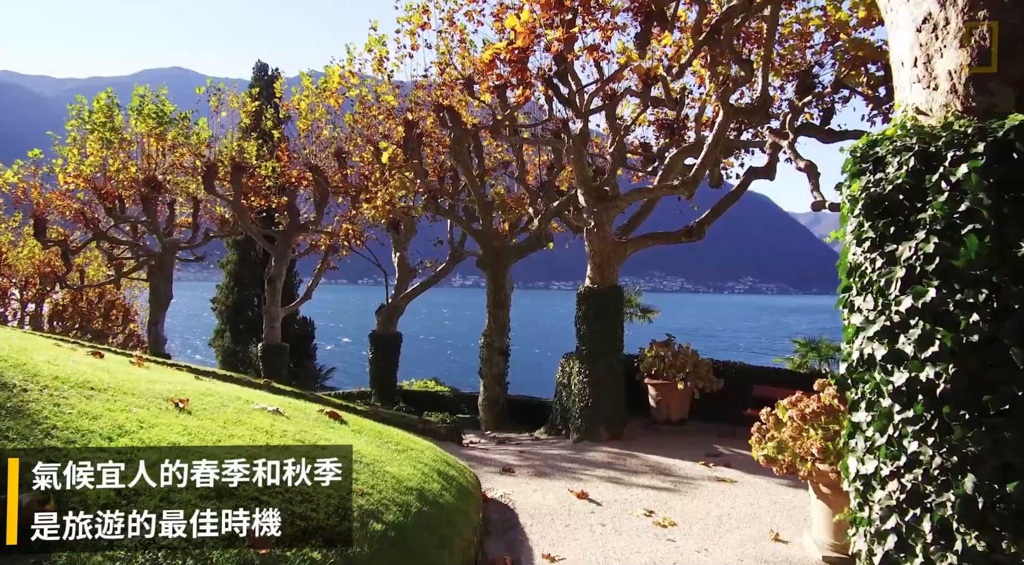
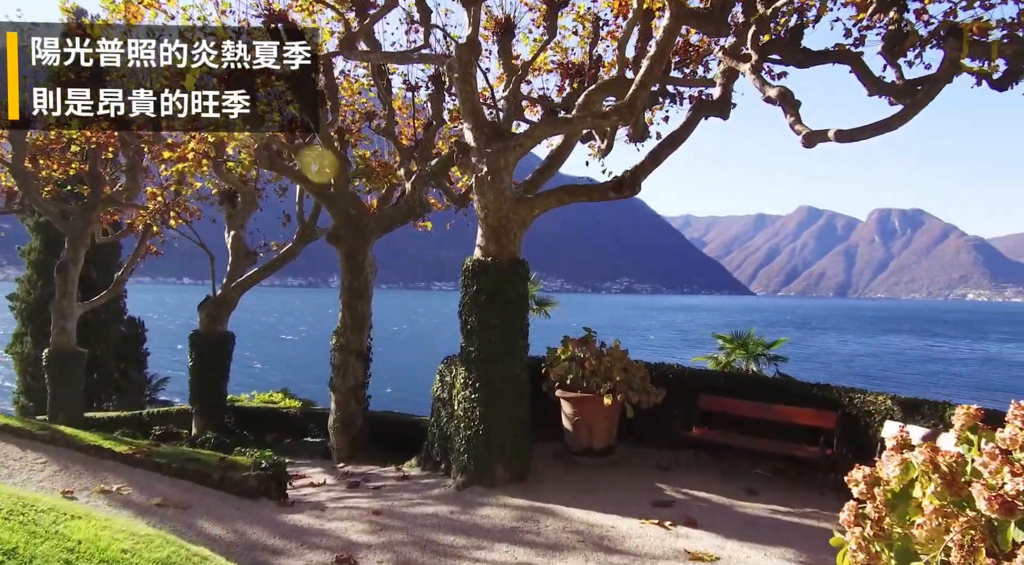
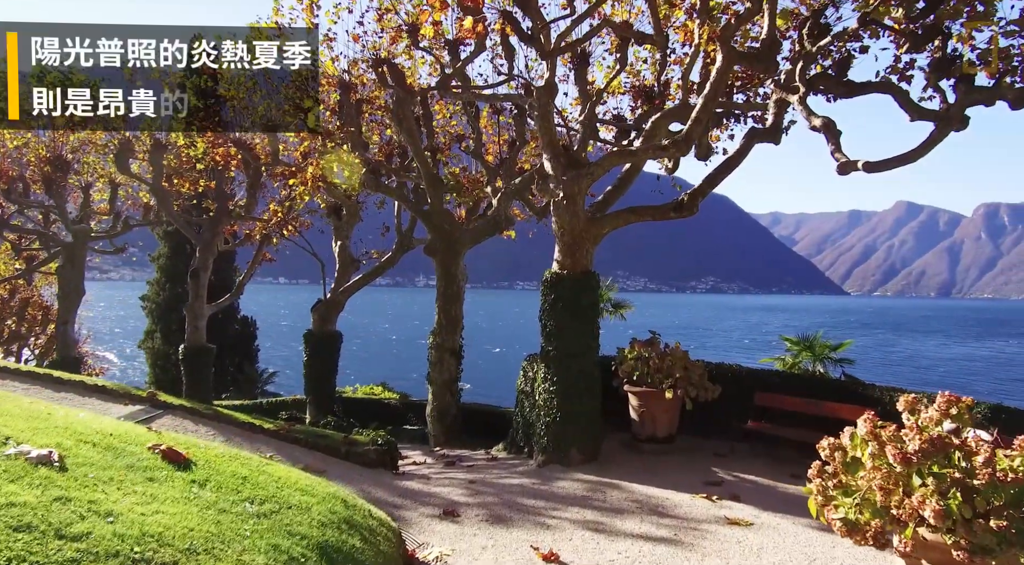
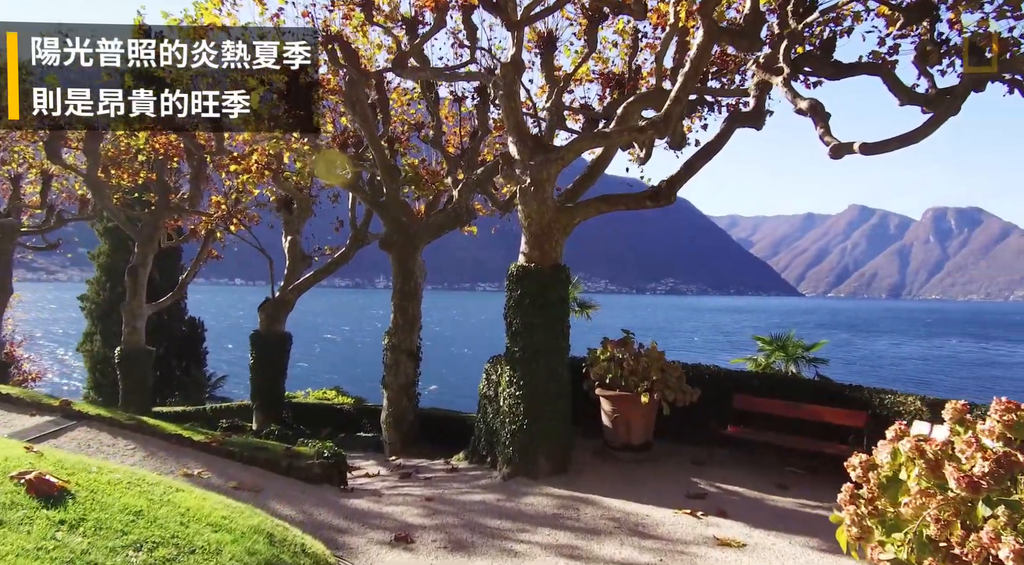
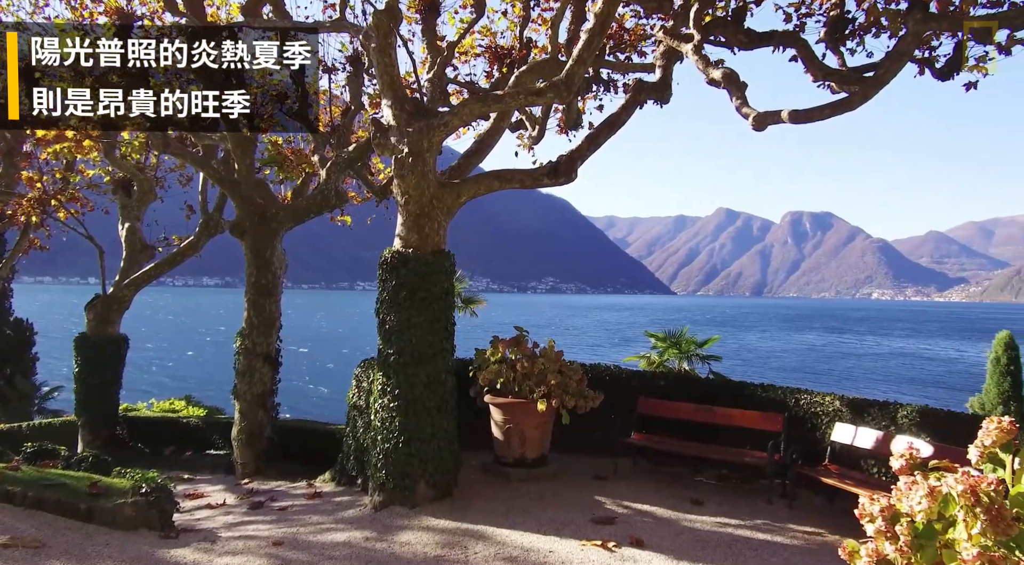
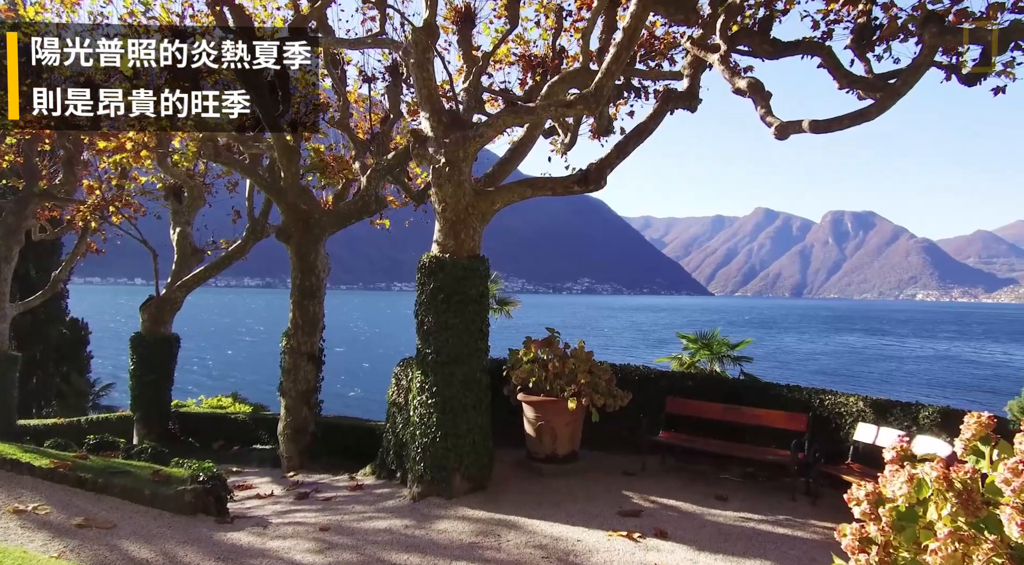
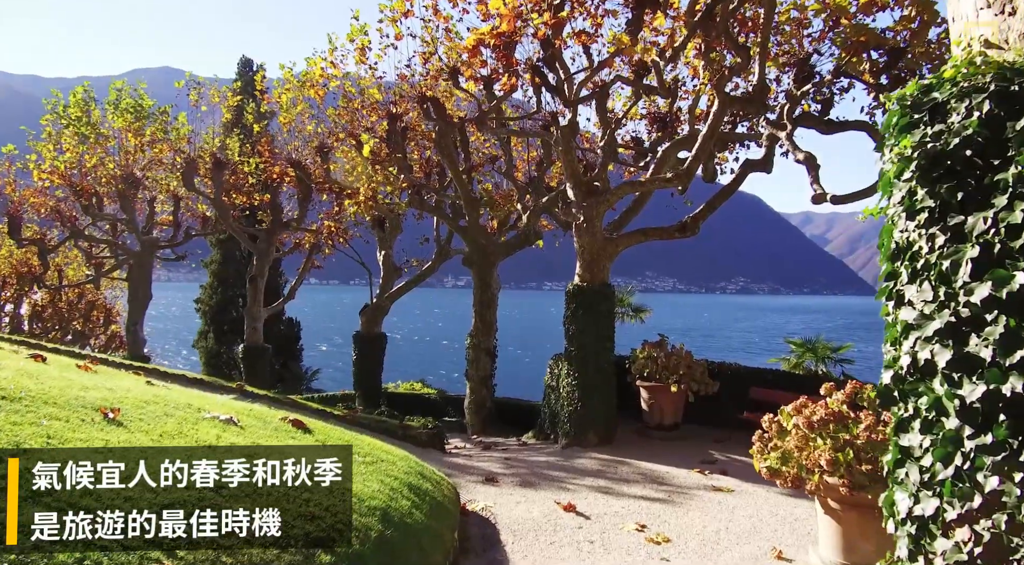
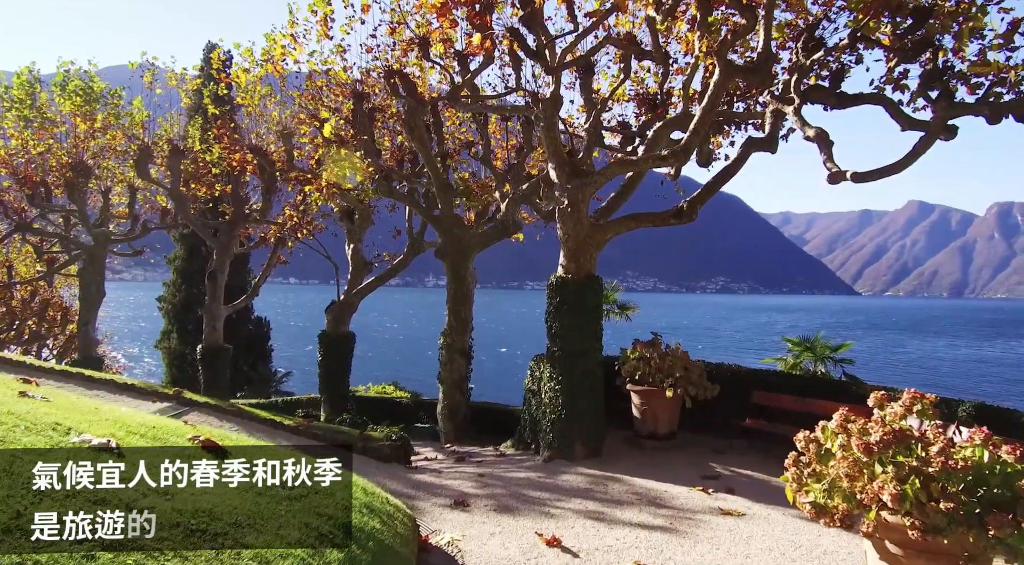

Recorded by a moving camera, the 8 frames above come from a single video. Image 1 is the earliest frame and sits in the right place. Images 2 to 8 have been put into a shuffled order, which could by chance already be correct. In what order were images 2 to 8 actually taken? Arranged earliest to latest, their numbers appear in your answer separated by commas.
7, 8, 3, 4, 2, 6, 5
